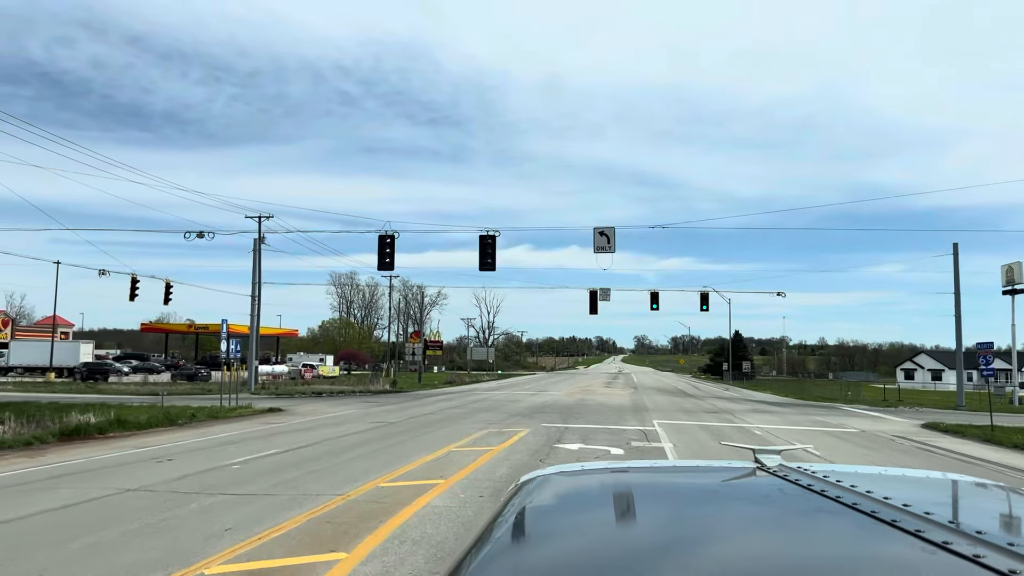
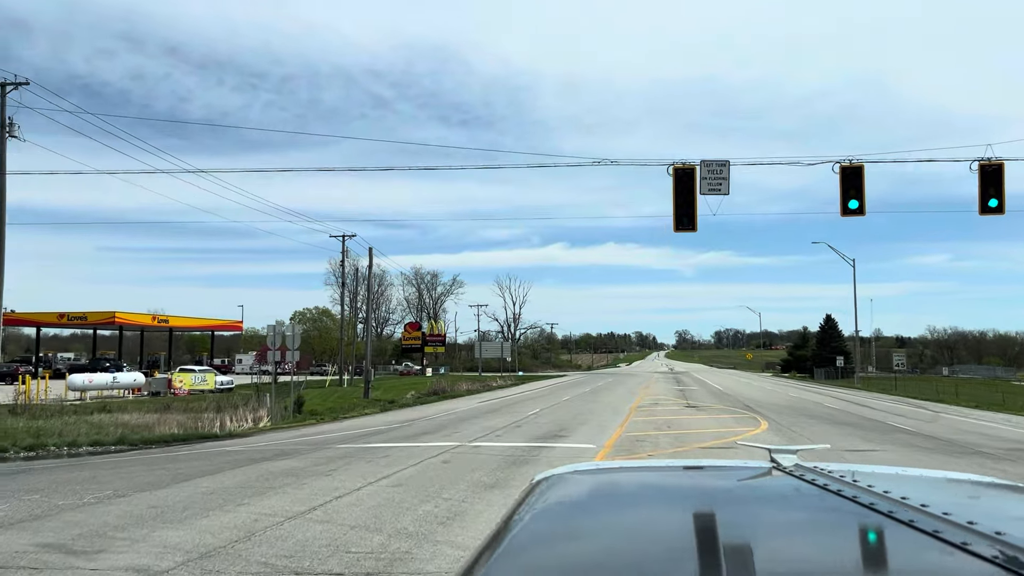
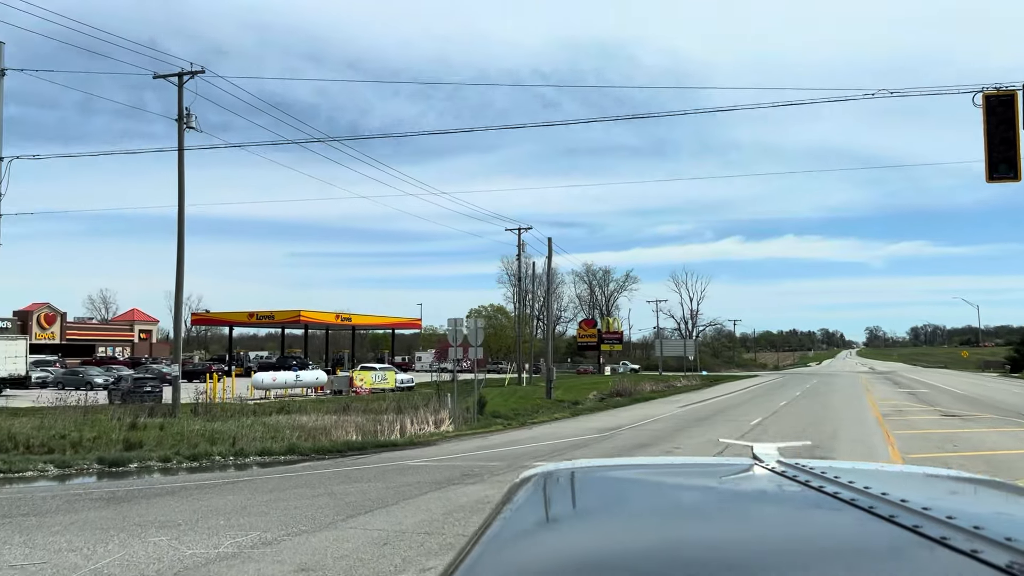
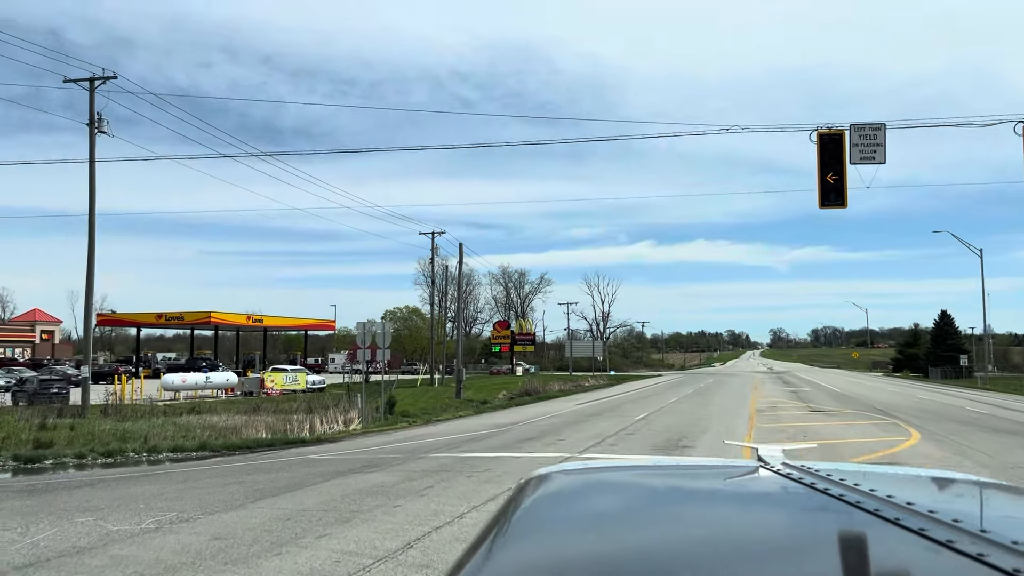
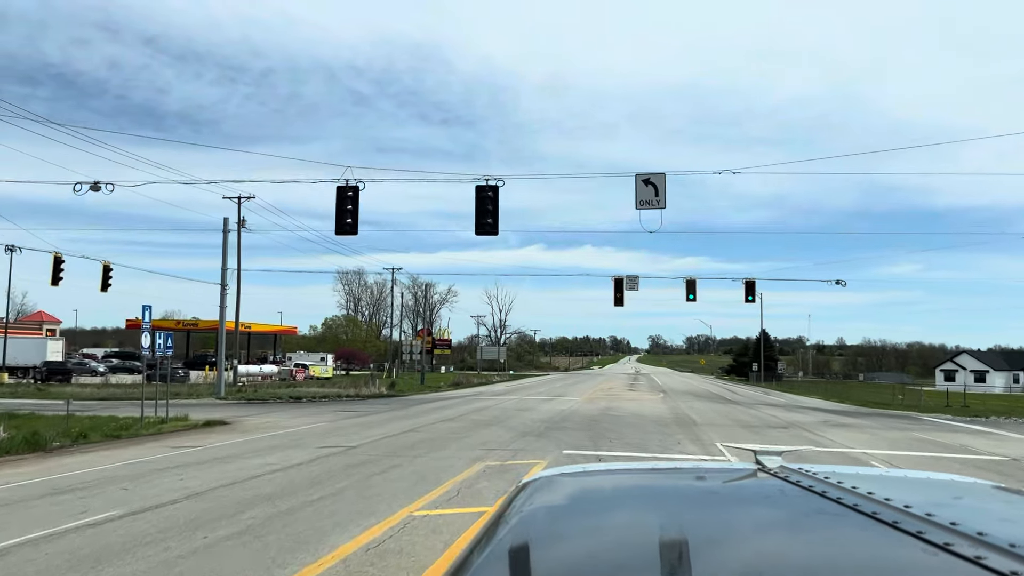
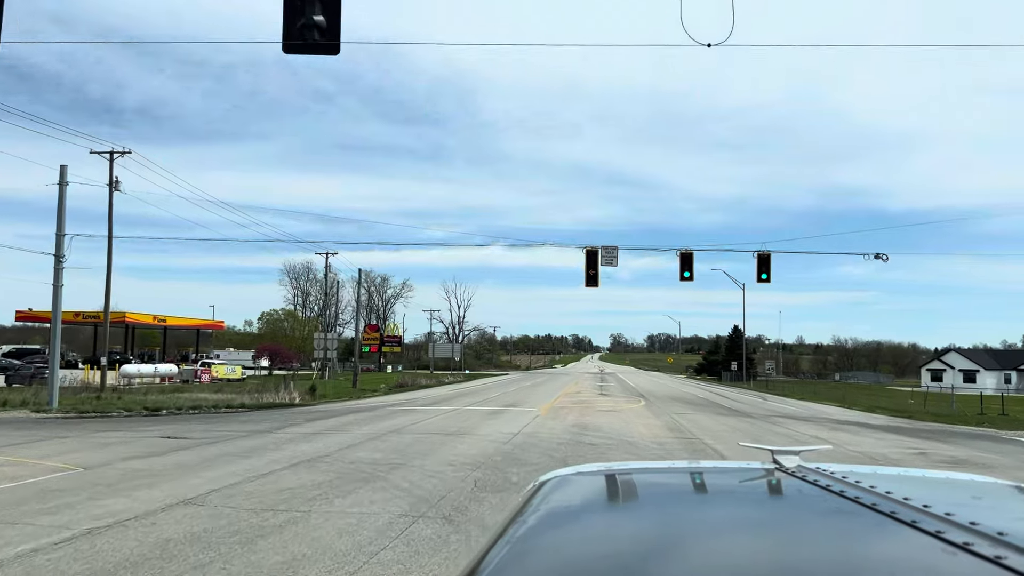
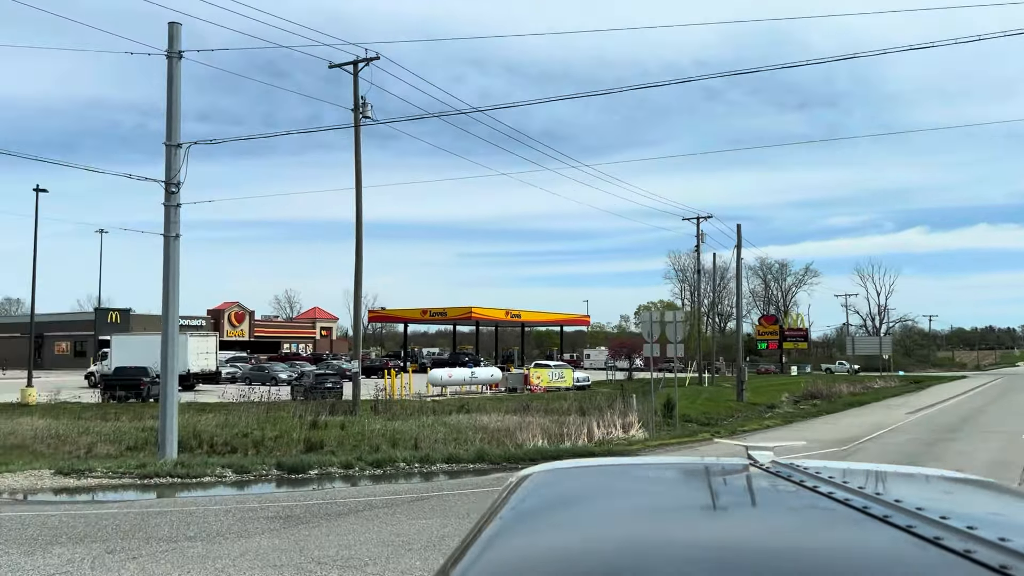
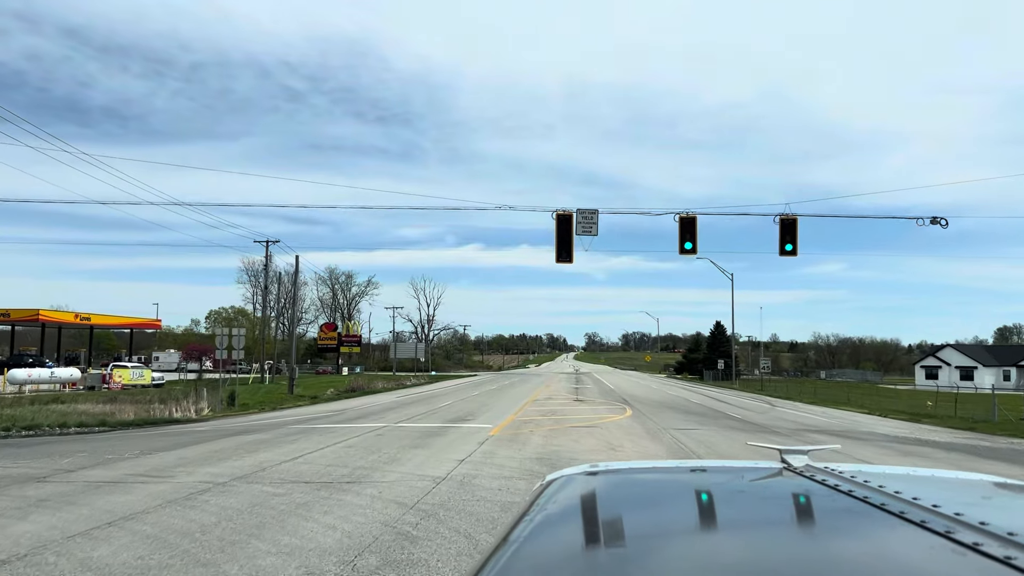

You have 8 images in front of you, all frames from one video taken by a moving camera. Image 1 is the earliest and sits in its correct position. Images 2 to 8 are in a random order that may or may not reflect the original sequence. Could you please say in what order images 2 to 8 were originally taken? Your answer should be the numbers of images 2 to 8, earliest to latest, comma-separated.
5, 6, 8, 2, 4, 3, 7
